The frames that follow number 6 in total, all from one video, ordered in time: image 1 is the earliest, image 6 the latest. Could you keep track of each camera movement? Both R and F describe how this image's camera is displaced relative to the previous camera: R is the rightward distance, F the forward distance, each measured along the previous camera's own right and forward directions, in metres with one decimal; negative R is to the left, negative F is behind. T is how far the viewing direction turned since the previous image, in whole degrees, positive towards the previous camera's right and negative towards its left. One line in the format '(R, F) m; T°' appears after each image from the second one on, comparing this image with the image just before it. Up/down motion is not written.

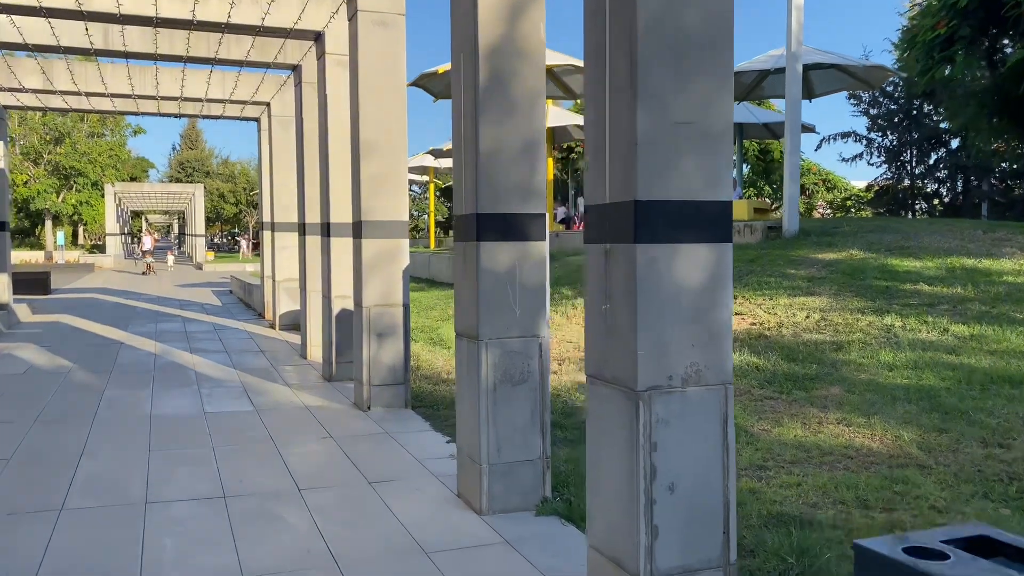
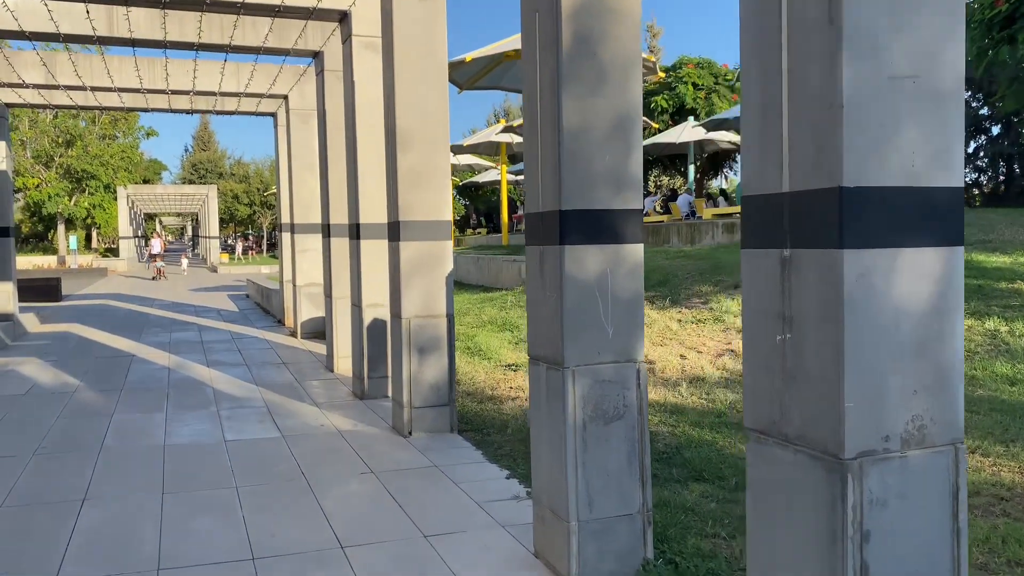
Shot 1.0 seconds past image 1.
(-0.4, +0.9) m; -1°
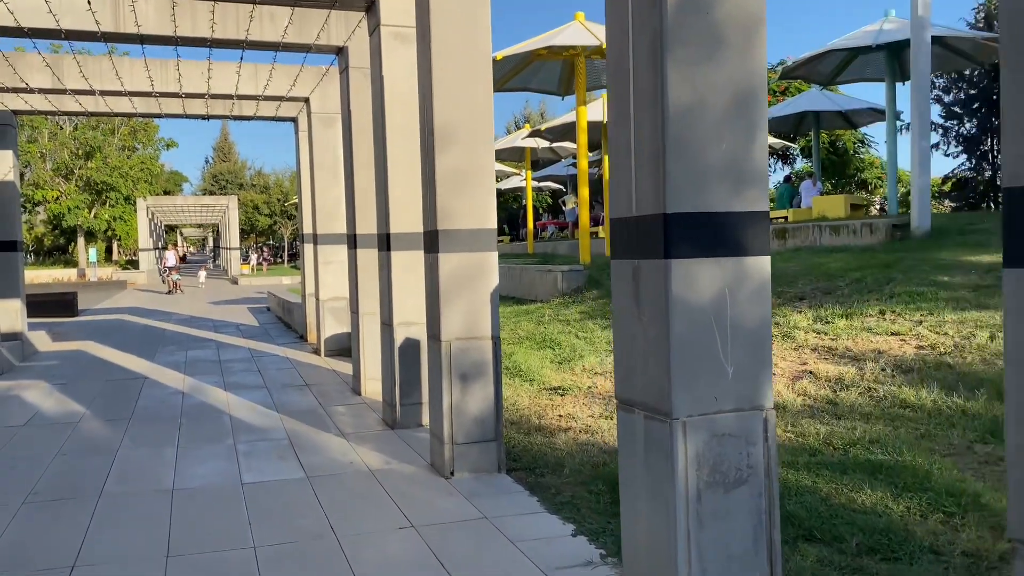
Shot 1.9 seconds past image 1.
(-0.2, +0.8) m; -1°
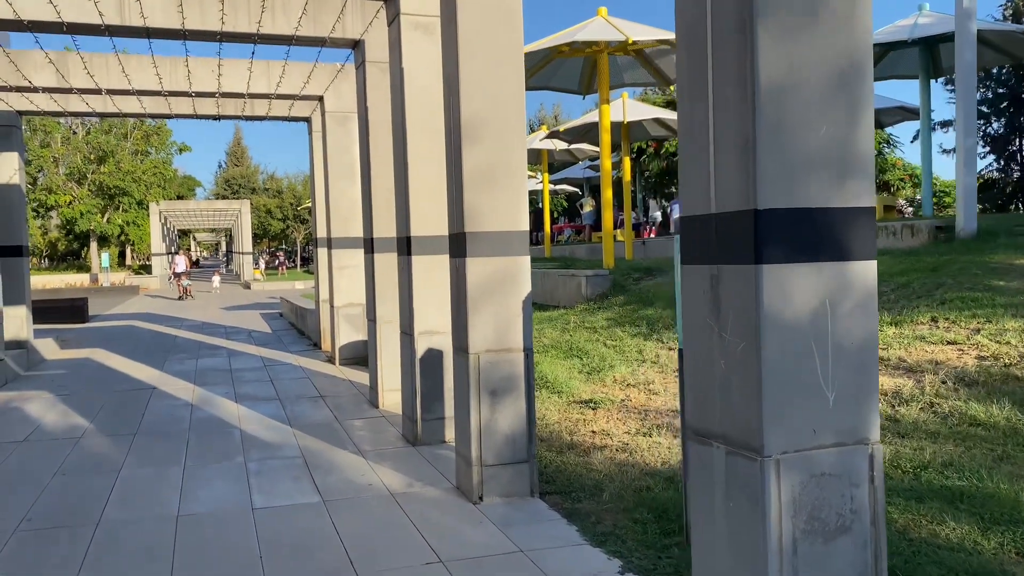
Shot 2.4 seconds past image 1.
(-0.1, +0.5) m; -1°
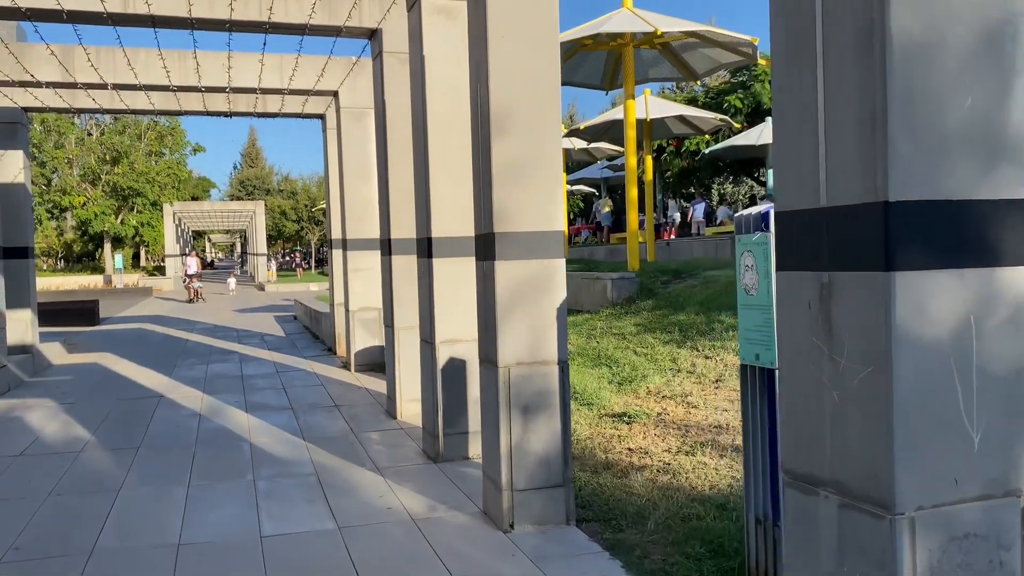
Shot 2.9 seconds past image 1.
(-0.1, +0.5) m; -1°
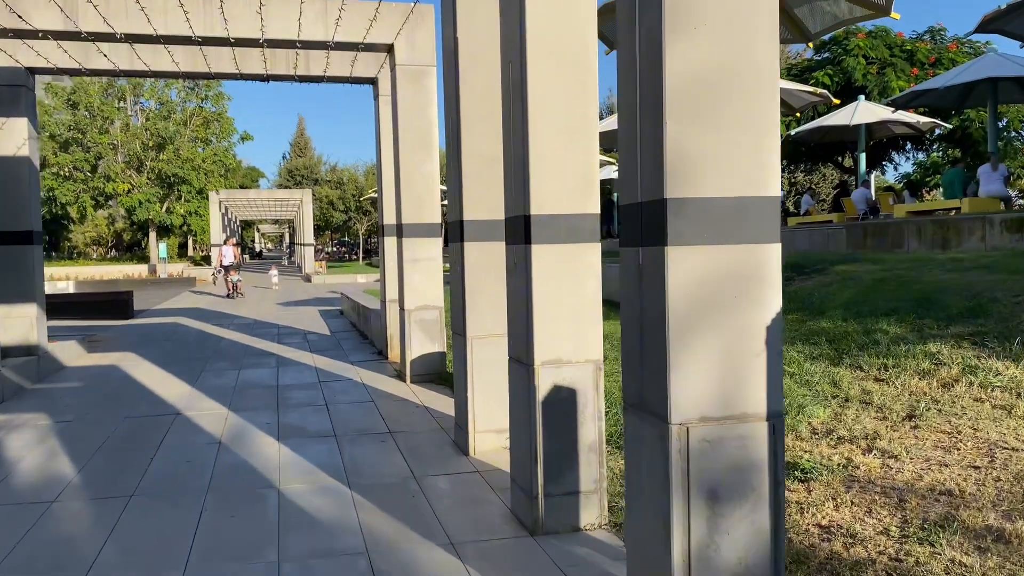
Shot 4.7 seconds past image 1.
(-0.5, +1.8) m; -3°
